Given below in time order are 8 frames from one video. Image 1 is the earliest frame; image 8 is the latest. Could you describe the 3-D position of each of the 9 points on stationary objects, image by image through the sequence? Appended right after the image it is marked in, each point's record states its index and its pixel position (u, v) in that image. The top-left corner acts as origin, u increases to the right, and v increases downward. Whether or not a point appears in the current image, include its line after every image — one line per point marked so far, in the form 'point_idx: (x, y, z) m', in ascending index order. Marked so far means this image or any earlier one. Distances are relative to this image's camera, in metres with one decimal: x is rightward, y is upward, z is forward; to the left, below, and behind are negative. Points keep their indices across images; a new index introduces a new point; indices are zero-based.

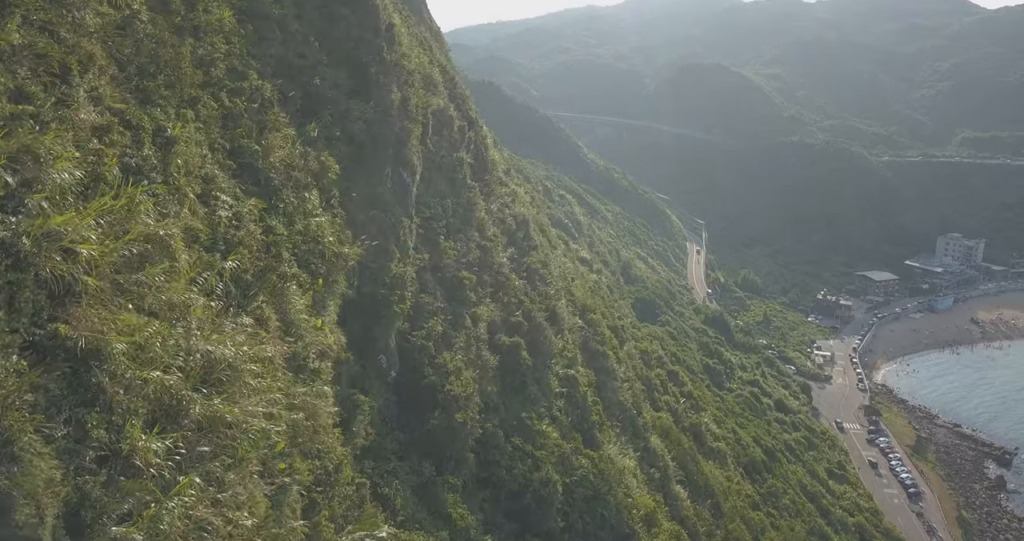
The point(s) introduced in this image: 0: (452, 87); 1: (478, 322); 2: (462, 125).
0: (-1.6, +4.8, +20.0) m
1: (-0.6, -1.0, +14.3) m
2: (-1.3, +3.5, +18.2) m
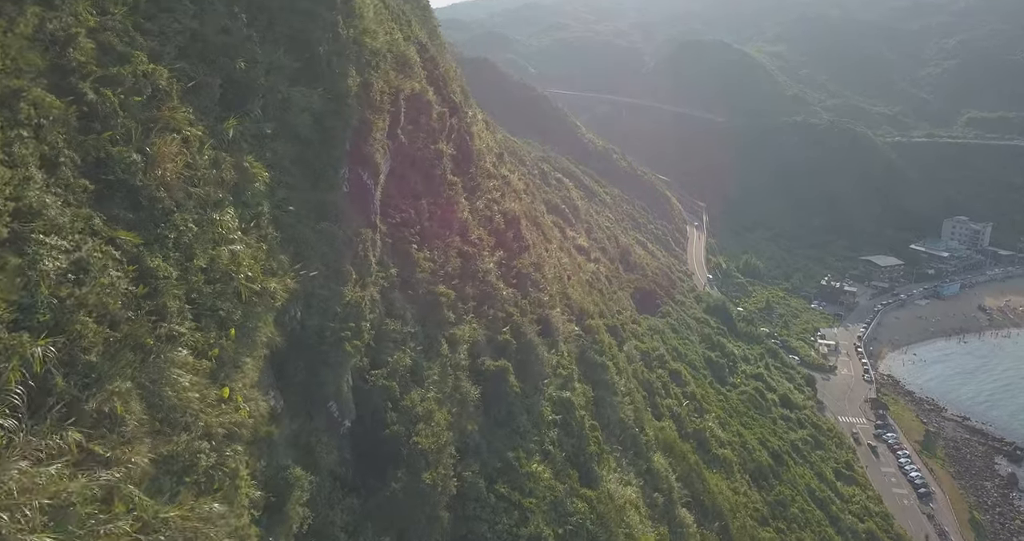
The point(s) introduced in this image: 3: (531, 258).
0: (-1.8, +4.7, +17.8) m
1: (-0.9, -1.2, +12.2) m
2: (-1.5, +3.3, +15.9) m
3: (+0.5, +0.3, +18.3) m
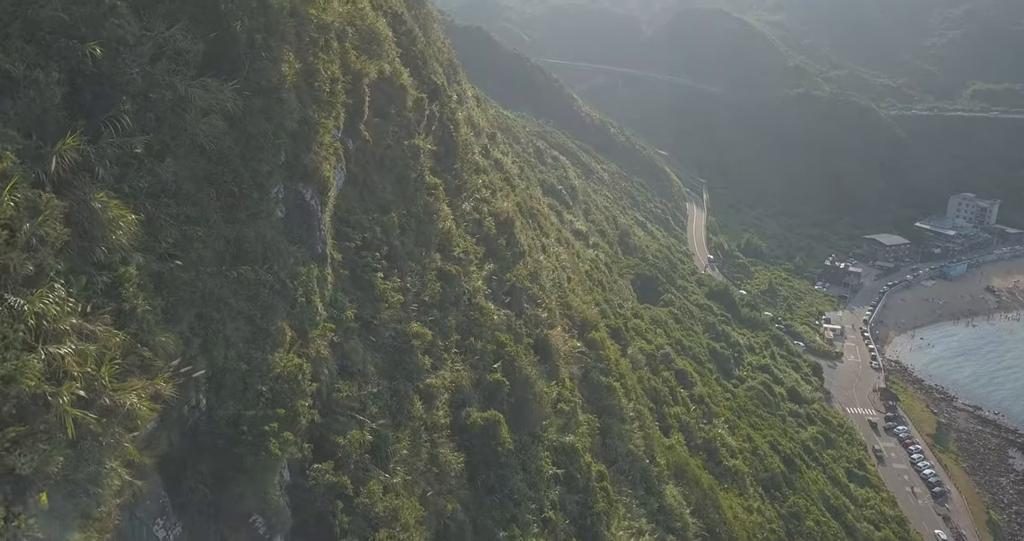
0: (-2.0, +4.5, +15.0) m
1: (-1.0, -1.7, +9.7) m
2: (-1.7, +3.0, +13.2) m
3: (+0.3, +0.1, +15.7) m
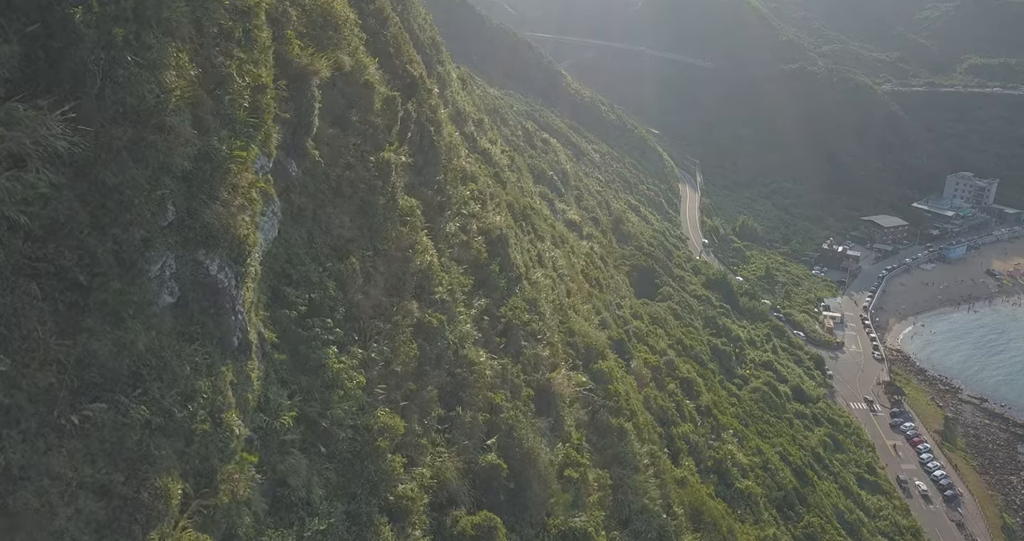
0: (-2.1, +4.0, +12.3) m
1: (-1.0, -2.4, +7.2) m
2: (-1.7, +2.4, +10.6) m
3: (+0.2, -0.4, +13.2) m
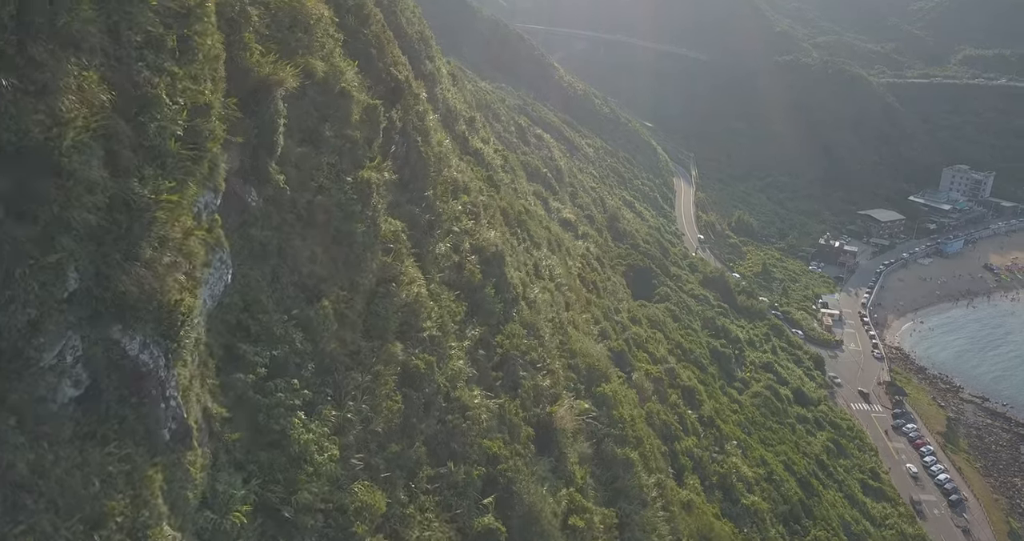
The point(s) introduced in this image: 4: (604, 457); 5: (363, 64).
0: (-2.2, +3.6, +11.1) m
1: (-1.0, -2.8, +6.1) m
2: (-1.8, +2.1, +9.4) m
3: (+0.2, -0.7, +12.1) m
4: (+1.6, -3.2, +12.9) m
5: (-2.1, +2.9, +10.7) m
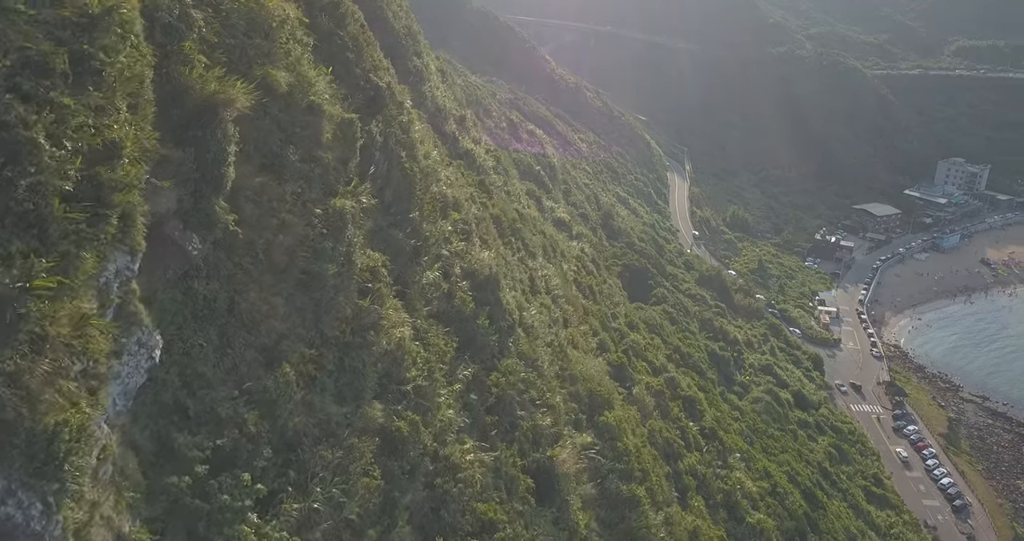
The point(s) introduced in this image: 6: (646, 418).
0: (-2.2, +3.2, +9.9) m
1: (-0.9, -3.2, +5.0) m
2: (-1.8, +1.6, +8.2) m
3: (+0.1, -1.1, +10.9) m
4: (+1.5, -3.5, +11.8) m
5: (-2.2, +2.5, +9.5) m
6: (+3.5, -3.8, +19.4) m
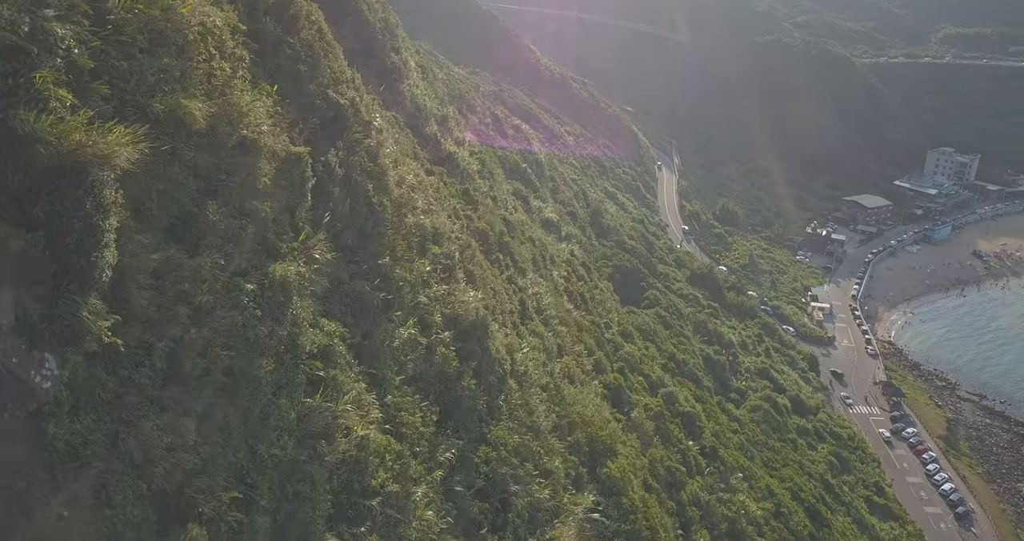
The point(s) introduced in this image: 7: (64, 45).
0: (-2.4, +2.6, +8.2) m
1: (-0.9, -3.9, +3.4) m
2: (-1.9, +1.0, +6.6) m
3: (0.0, -1.6, +9.4) m
4: (+1.4, -4.1, +10.3) m
5: (-2.3, +1.9, +7.9) m
6: (+3.2, -4.2, +17.9) m
7: (-2.6, +1.4, +4.5) m
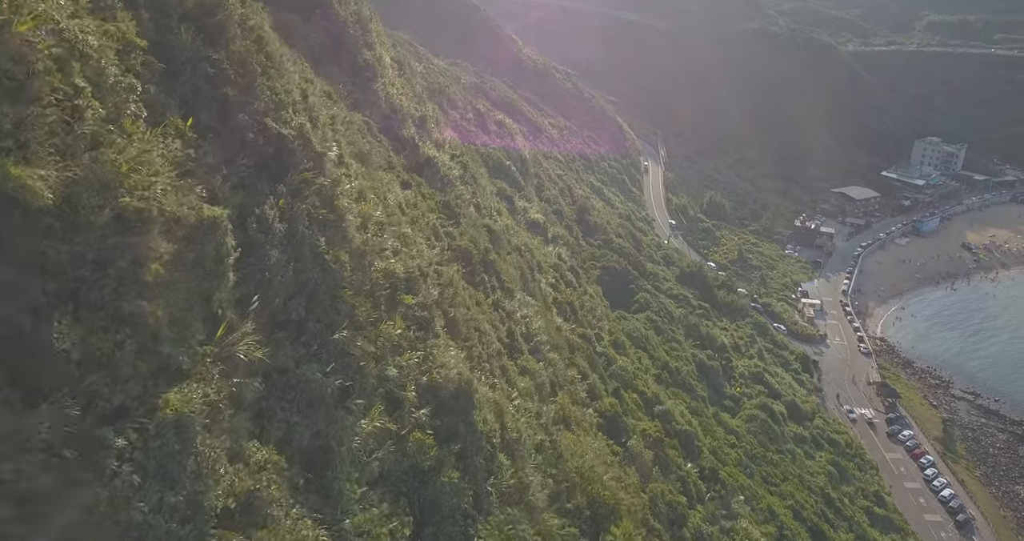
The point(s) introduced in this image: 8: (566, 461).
0: (-2.5, +2.0, +6.5) m
1: (-0.9, -4.5, +1.9) m
2: (-2.0, +0.4, +4.9) m
3: (-0.1, -2.2, +7.8) m
4: (+1.3, -4.6, +8.8) m
5: (-2.4, +1.3, +6.2) m
6: (+3.0, -4.6, +16.5) m
7: (-2.6, +0.7, +2.9) m
8: (+0.8, -2.7, +10.7) m
